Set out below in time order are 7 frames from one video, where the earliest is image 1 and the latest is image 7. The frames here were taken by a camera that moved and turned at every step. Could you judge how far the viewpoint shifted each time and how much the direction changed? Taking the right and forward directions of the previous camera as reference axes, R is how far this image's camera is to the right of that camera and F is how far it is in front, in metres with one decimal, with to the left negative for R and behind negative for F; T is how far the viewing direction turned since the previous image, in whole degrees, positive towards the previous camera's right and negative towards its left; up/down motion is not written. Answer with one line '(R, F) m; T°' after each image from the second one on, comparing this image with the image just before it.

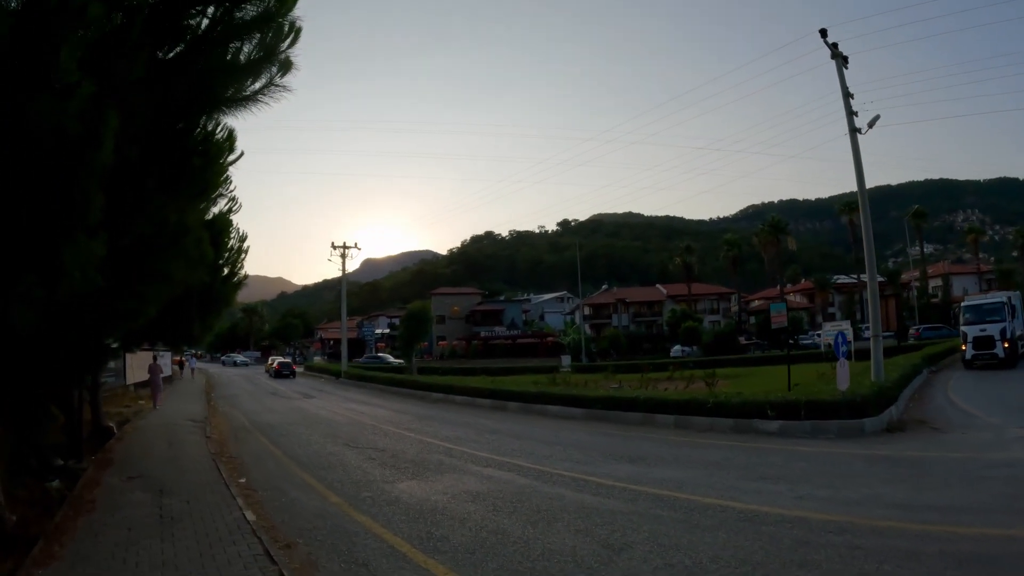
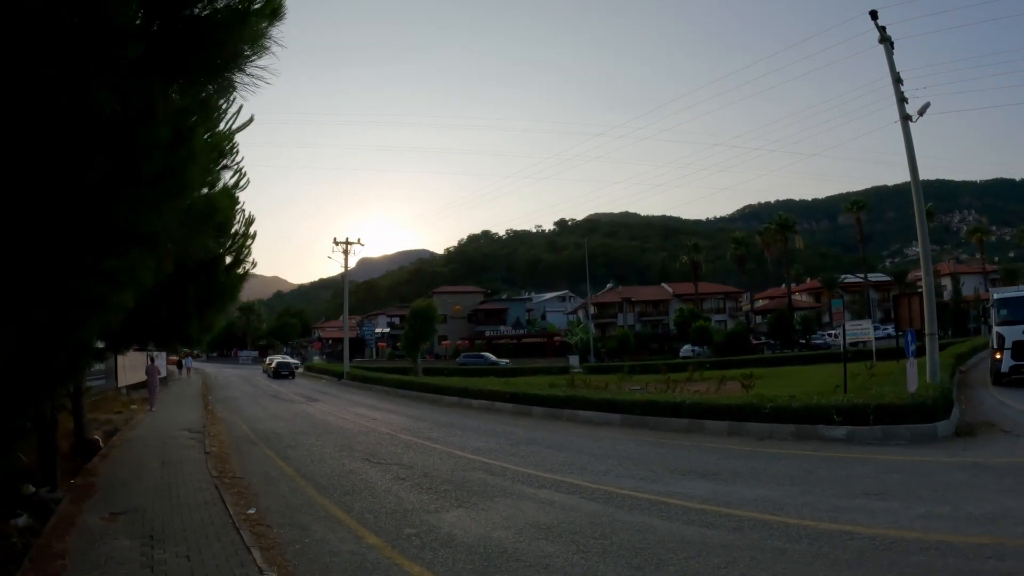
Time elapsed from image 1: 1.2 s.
(-0.9, +2.1) m; 0°
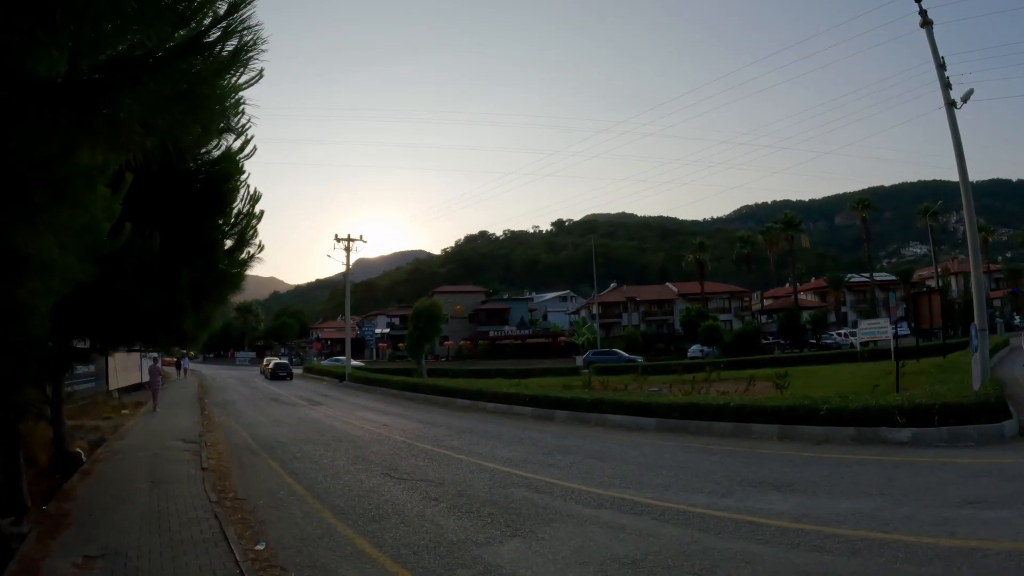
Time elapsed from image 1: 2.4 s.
(-0.7, +1.7) m; 0°
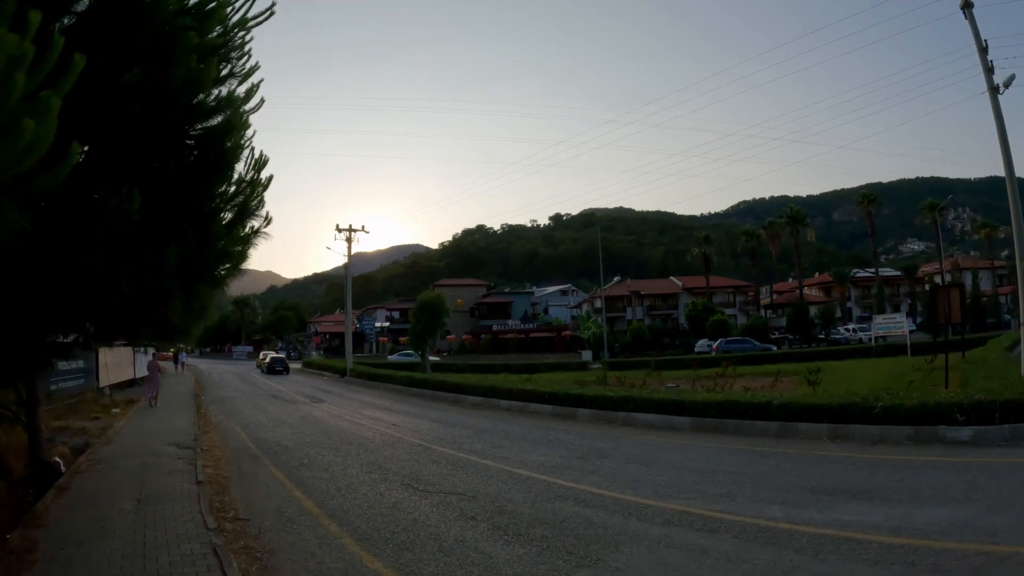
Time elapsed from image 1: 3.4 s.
(-0.6, +1.5) m; 0°
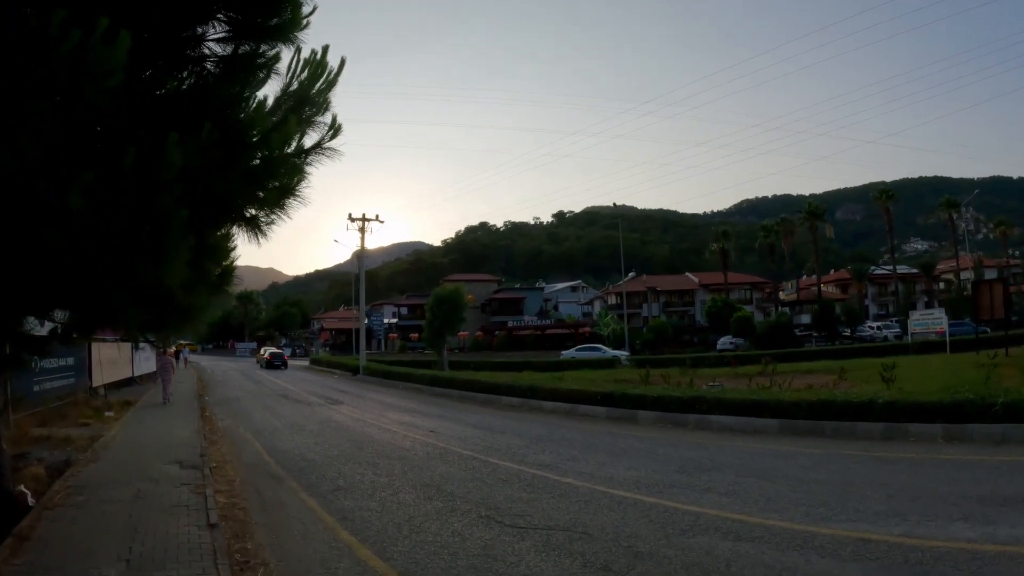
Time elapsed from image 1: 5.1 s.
(-1.2, +2.7) m; 0°
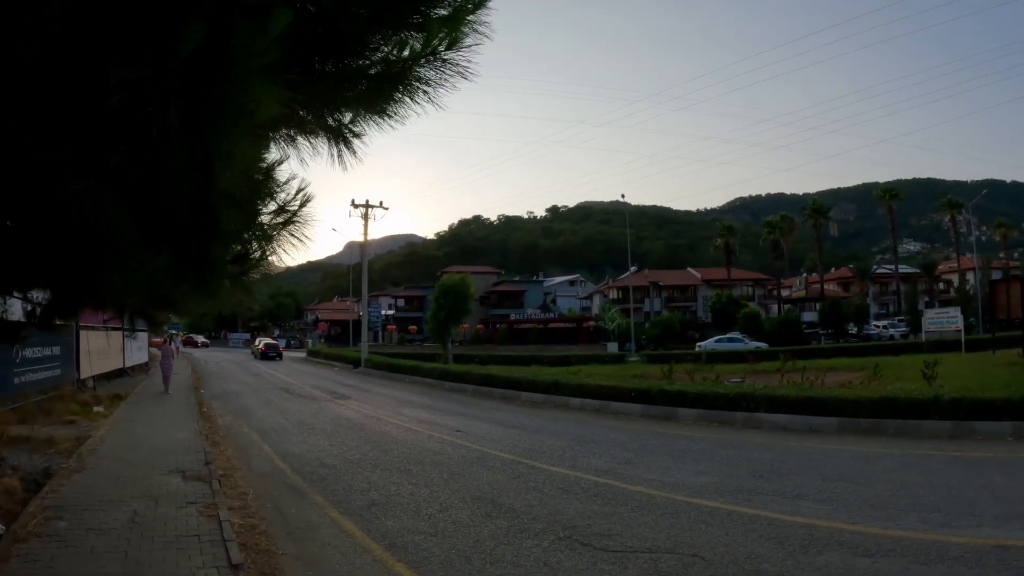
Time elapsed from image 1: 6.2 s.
(-0.9, +1.7) m; +1°
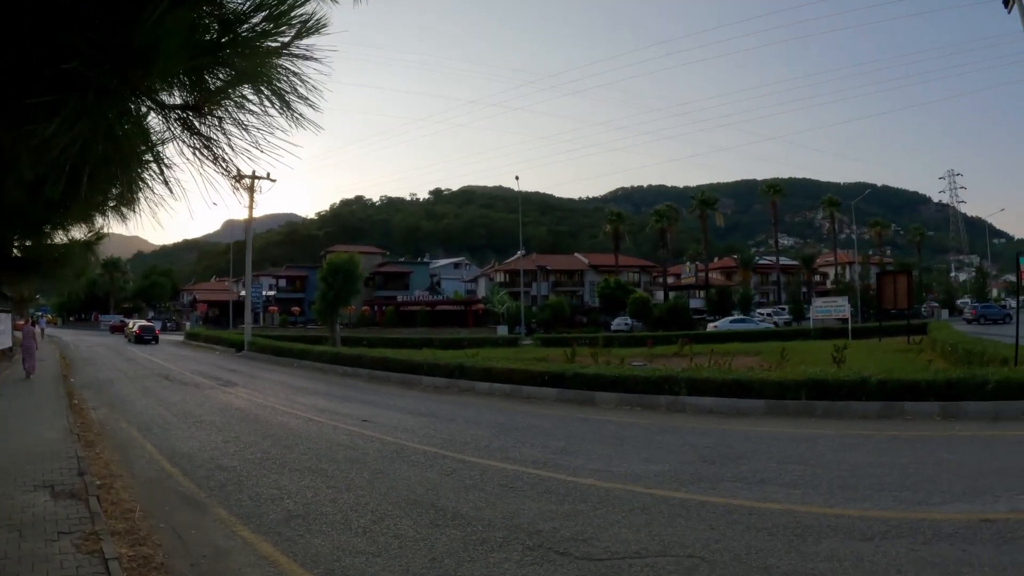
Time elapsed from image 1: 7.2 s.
(-0.6, +1.1) m; +8°
